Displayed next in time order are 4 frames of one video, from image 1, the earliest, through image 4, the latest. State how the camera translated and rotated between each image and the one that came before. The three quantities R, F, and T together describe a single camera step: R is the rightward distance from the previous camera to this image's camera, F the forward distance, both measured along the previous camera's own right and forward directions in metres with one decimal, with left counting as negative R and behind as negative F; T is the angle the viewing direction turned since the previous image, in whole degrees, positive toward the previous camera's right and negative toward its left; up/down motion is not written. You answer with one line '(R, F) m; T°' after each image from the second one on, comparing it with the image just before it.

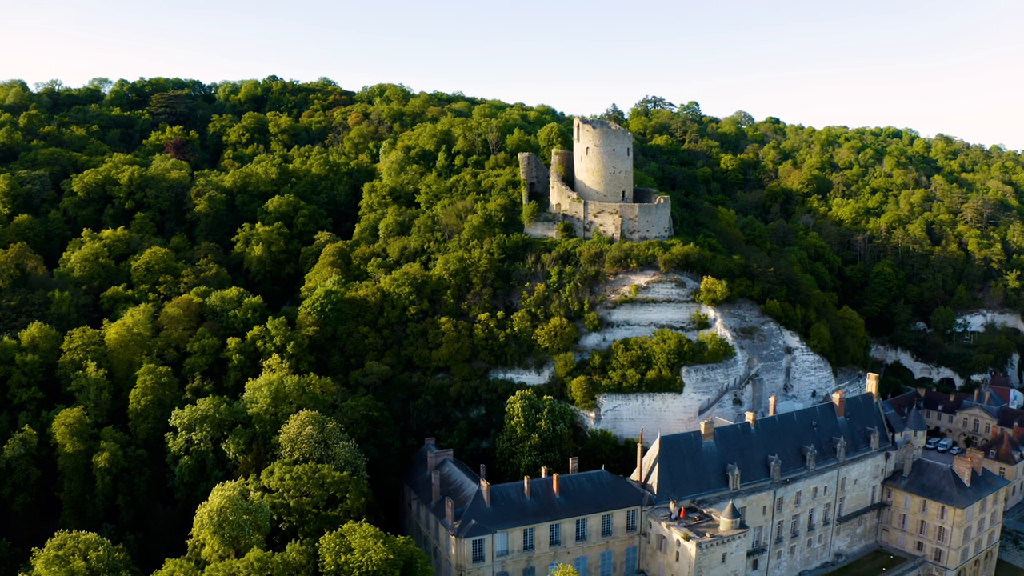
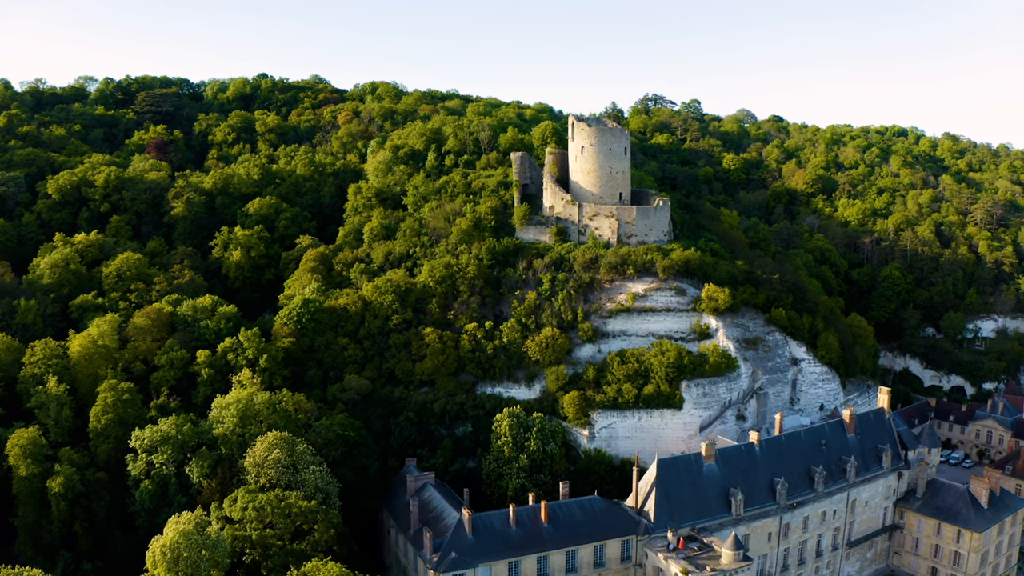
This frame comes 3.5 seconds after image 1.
(+0.8, +2.9) m; 0°
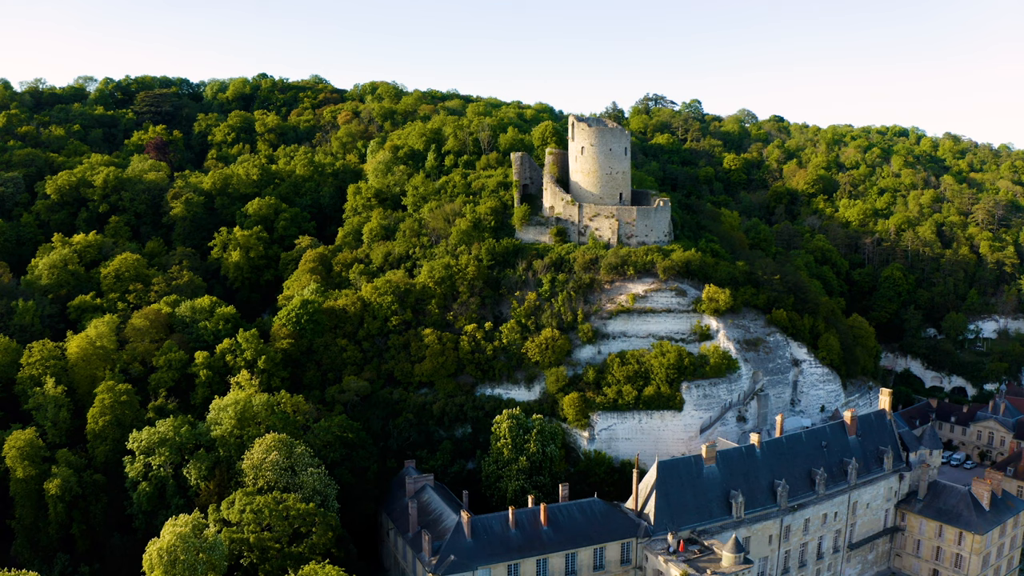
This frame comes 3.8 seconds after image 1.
(+0.1, +0.2) m; 0°
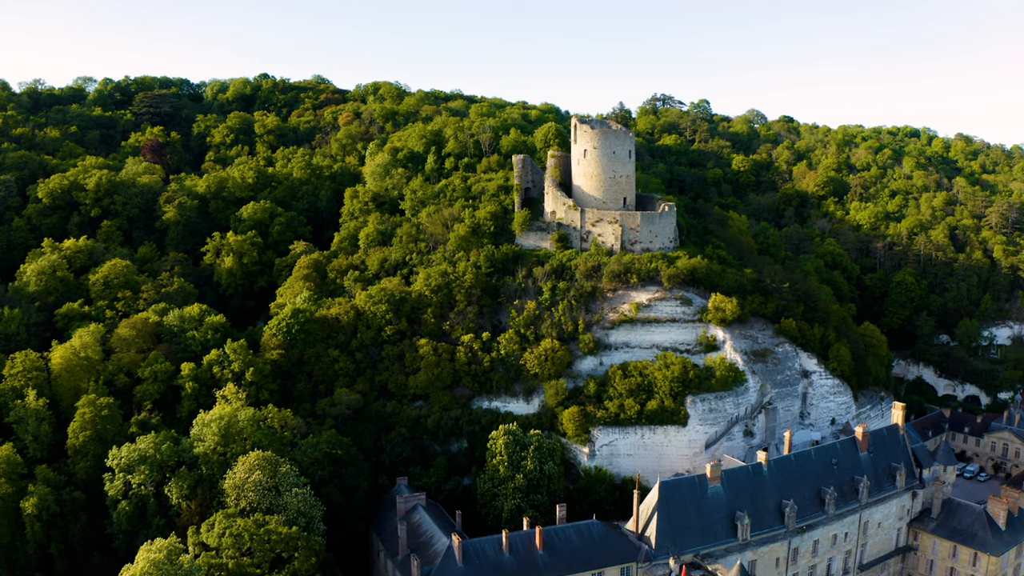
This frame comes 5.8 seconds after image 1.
(+0.6, +1.7) m; -1°
